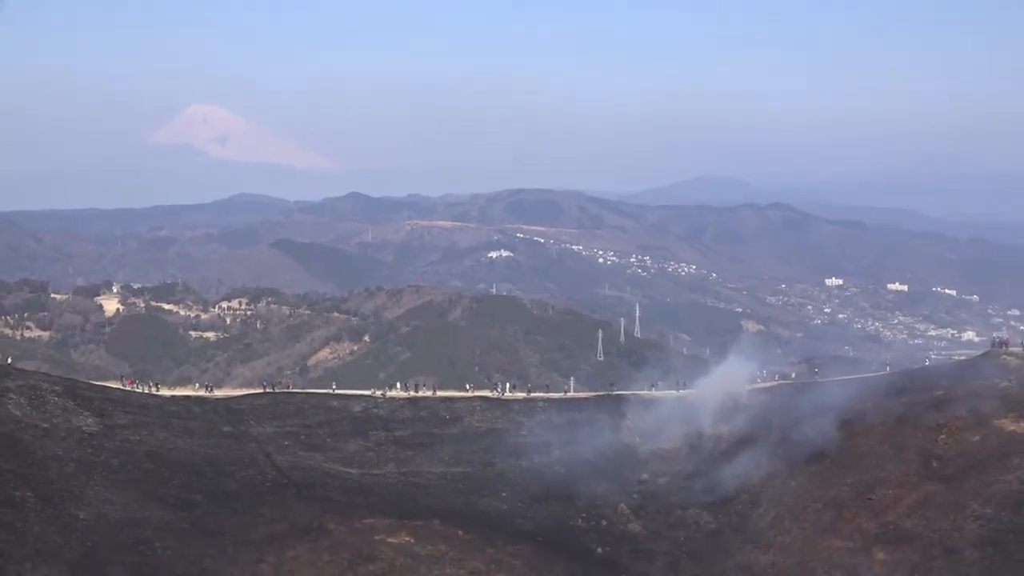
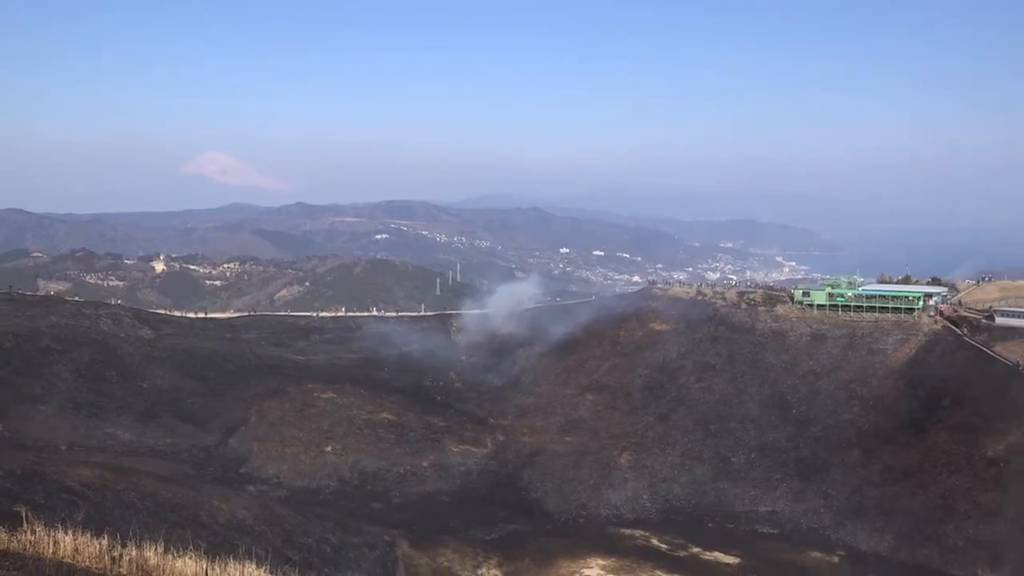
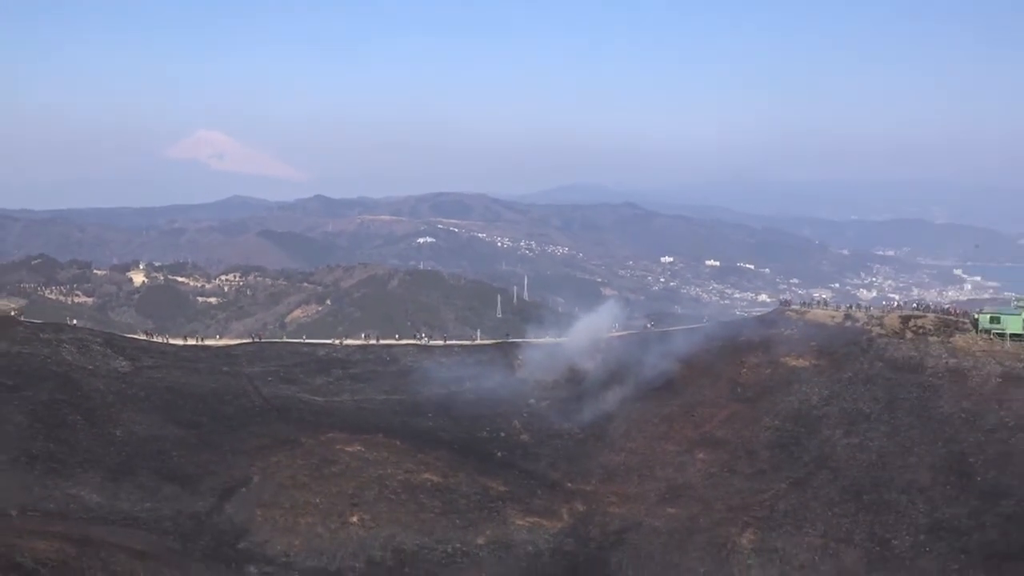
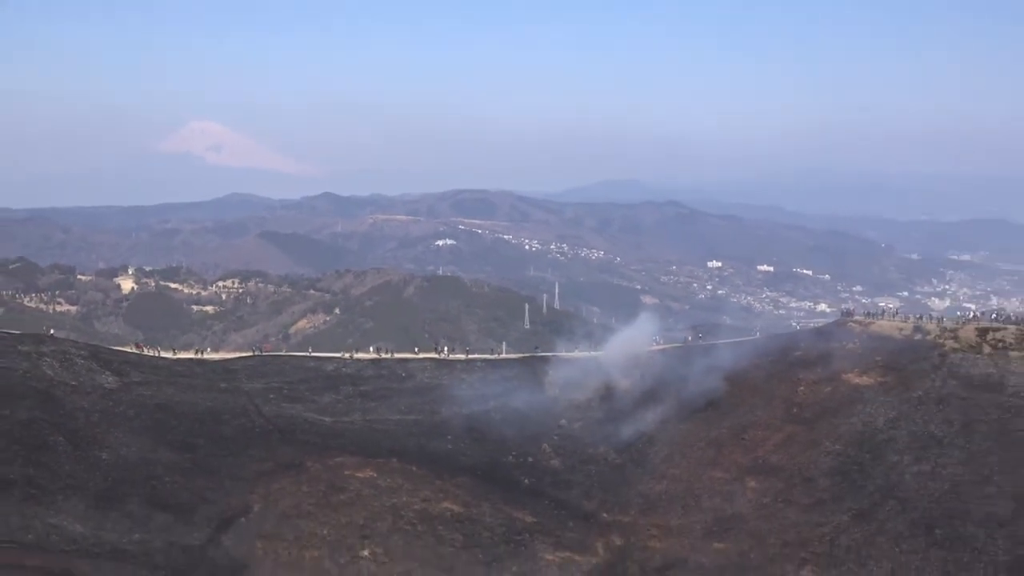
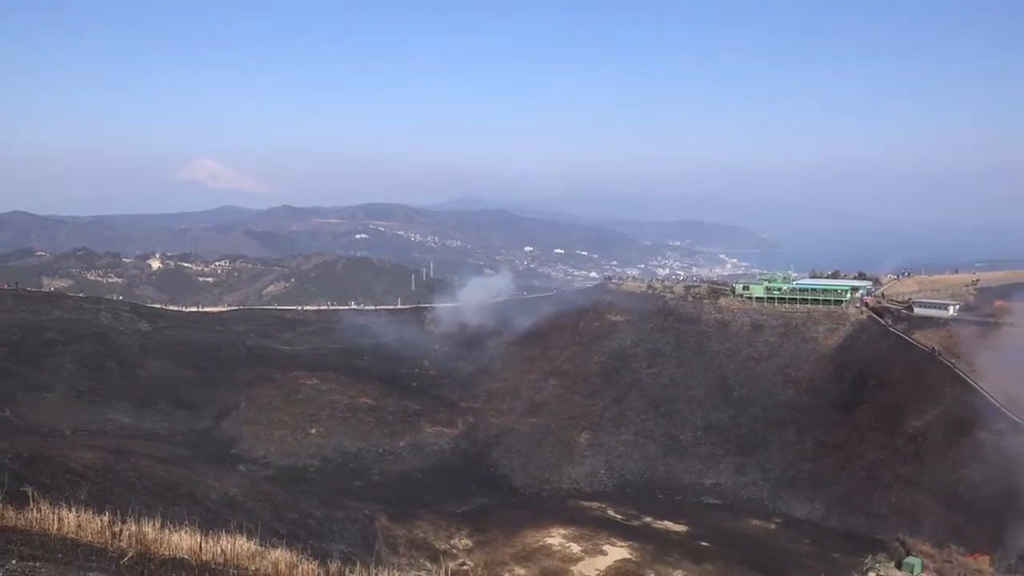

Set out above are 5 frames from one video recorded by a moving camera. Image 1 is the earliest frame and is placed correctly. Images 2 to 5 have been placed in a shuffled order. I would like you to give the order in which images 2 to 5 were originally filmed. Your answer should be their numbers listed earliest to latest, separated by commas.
4, 3, 2, 5
